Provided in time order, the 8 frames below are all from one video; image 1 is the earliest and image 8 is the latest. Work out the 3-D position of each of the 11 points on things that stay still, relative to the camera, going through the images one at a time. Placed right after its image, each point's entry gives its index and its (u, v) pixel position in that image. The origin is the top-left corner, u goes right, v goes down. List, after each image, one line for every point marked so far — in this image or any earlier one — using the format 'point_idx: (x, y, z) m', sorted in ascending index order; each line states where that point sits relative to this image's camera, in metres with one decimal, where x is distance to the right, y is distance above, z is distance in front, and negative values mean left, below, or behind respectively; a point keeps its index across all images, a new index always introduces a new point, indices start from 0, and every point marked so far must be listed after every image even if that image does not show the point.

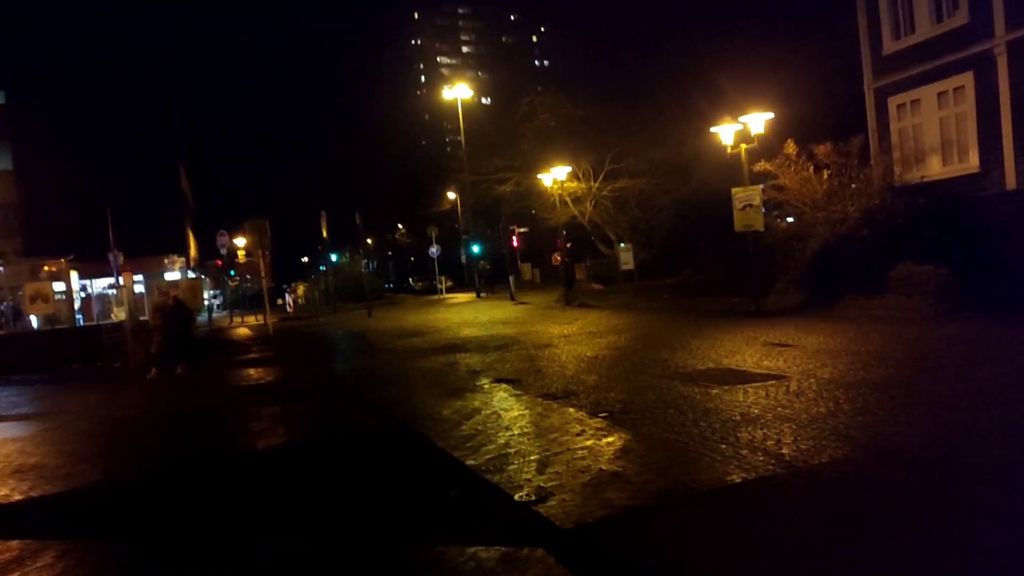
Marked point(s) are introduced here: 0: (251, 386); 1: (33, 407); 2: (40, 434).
0: (-5.9, -2.2, +18.0) m
1: (-10.9, -2.7, +18.6) m
2: (-8.1, -2.5, +13.8) m
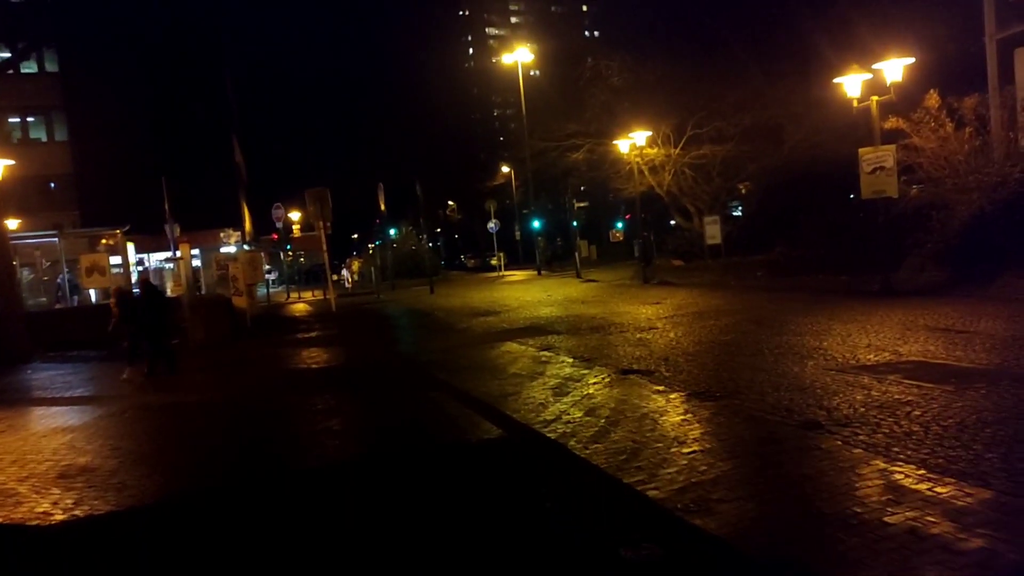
0: (-3.9, -1.7, +16.2) m
1: (-8.9, -2.1, +17.0) m
2: (-6.3, -2.1, +12.1) m
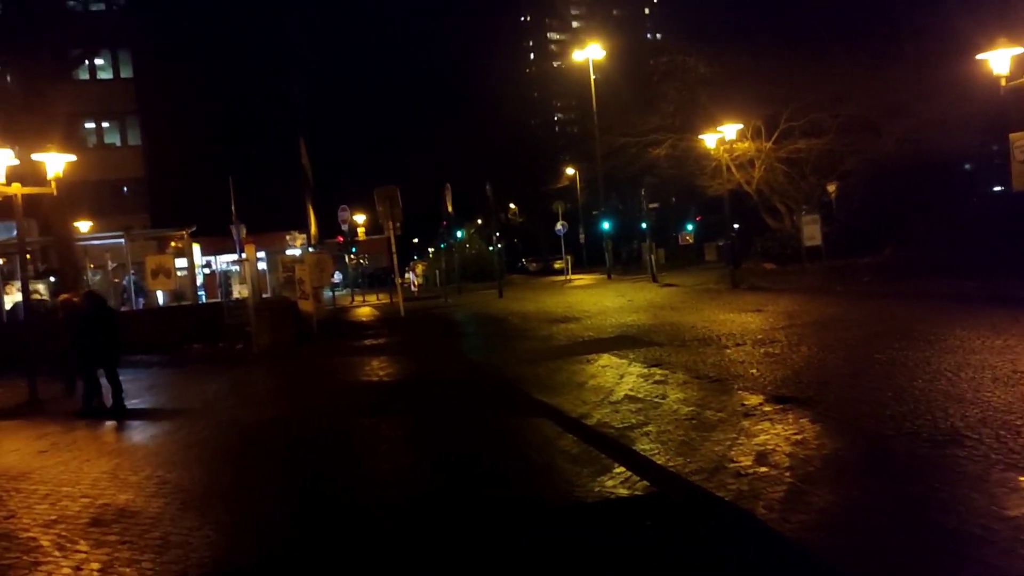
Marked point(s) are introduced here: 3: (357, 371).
0: (-2.1, -1.7, +14.5) m
1: (-7.1, -2.1, +15.7) m
2: (-4.9, -2.1, +10.5) m
3: (-3.3, -1.8, +16.9) m
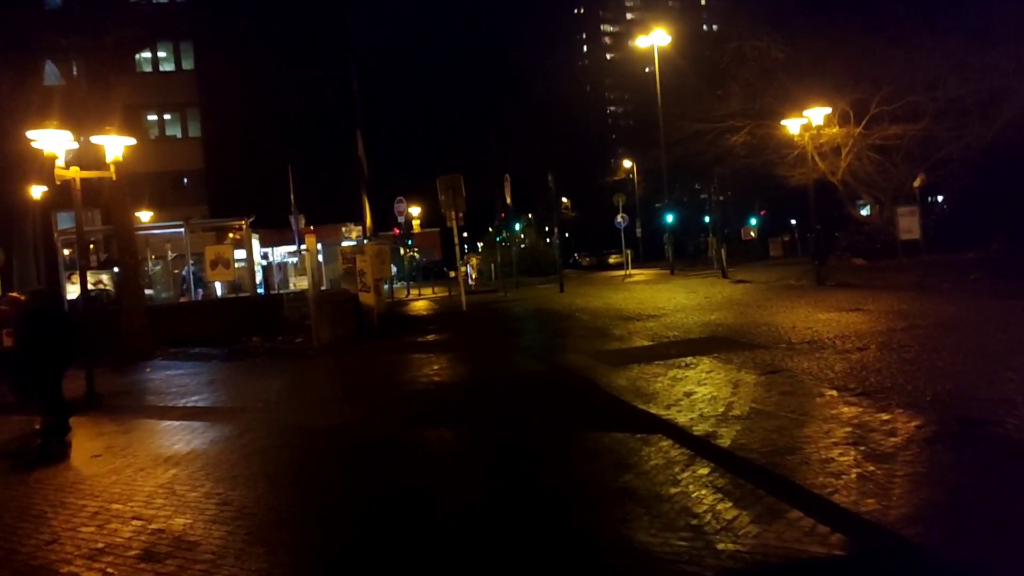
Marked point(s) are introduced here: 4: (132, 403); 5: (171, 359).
0: (-0.7, -1.6, +13.2) m
1: (-5.6, -2.0, +14.7) m
2: (-3.7, -2.0, +9.4) m
3: (-1.7, -1.6, +15.7) m
4: (-6.8, -2.1, +14.4) m
5: (-8.2, -1.7, +19.4) m
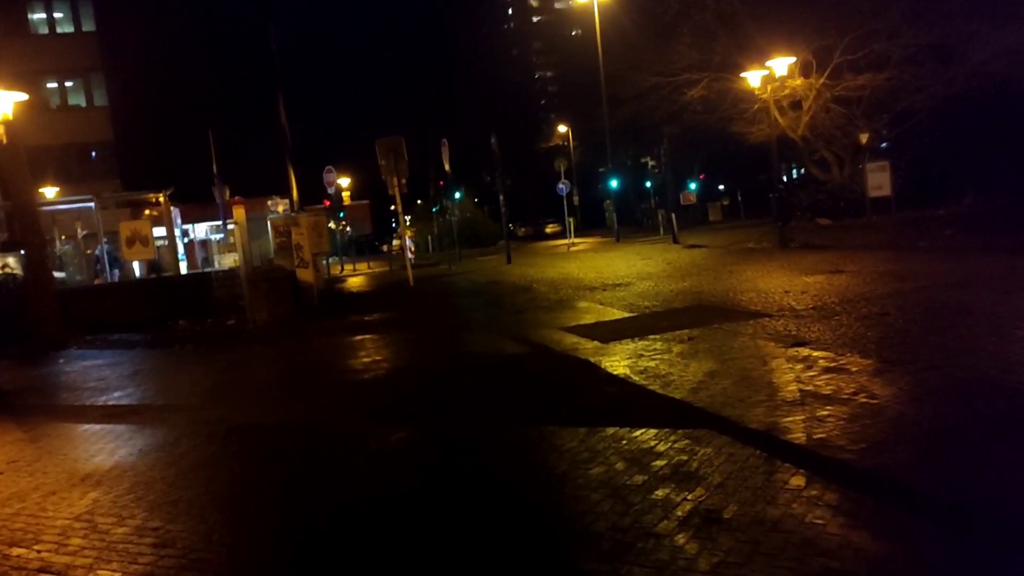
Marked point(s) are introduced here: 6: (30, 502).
0: (-1.0, -1.2, +11.5) m
1: (-6.0, -1.6, +12.6) m
2: (-3.7, -1.8, +7.5) m
3: (-2.3, -1.1, +13.9) m
4: (-7.2, -1.8, +12.2) m
5: (-9.0, -1.3, +17.1) m
6: (-4.2, -1.9, +6.9) m
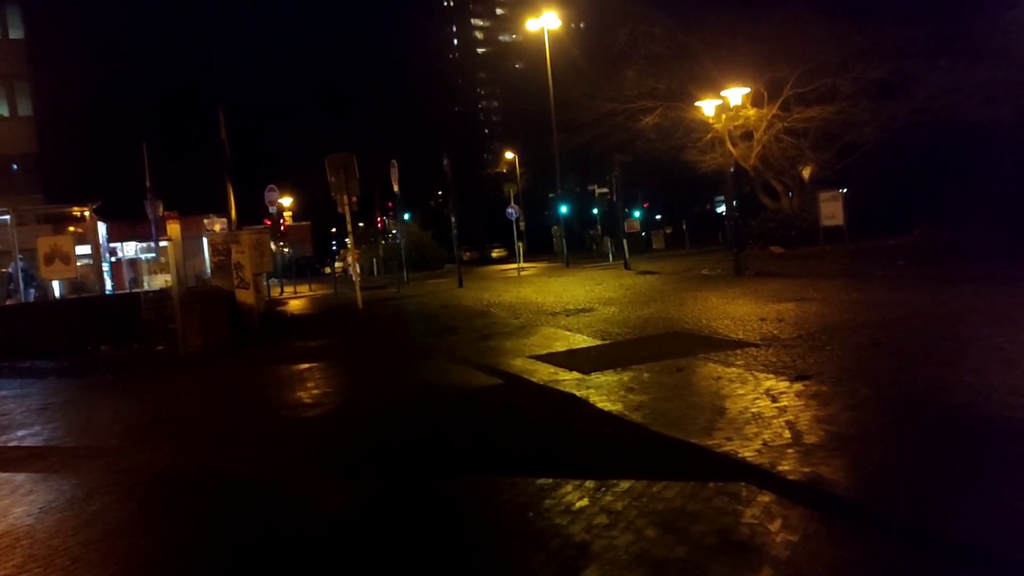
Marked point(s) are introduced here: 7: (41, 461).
0: (-1.4, -1.5, +10.3) m
1: (-6.4, -1.9, +11.0) m
2: (-3.7, -1.9, +6.1) m
3: (-2.8, -1.5, +12.5) m
4: (-7.6, -2.0, +10.4) m
5: (-9.8, -1.7, +15.2) m
6: (-4.3, -2.0, +5.4) m
7: (-5.2, -1.9, +8.8) m
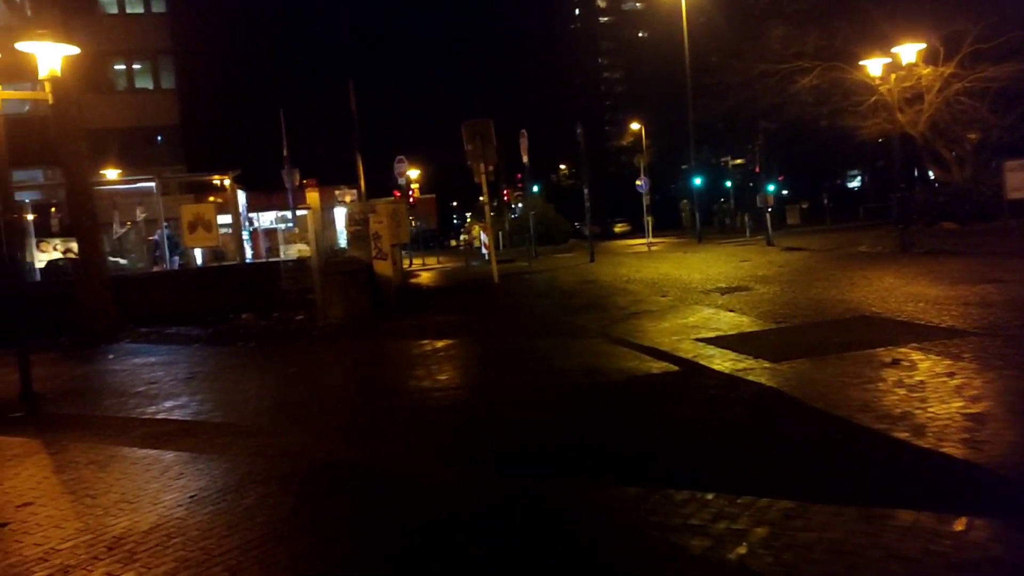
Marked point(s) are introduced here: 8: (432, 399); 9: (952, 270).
0: (+0.6, -1.2, +9.3) m
1: (-4.3, -1.5, +10.7) m
2: (-2.3, -1.7, +5.5) m
3: (-0.5, -1.1, +11.7) m
4: (-5.5, -1.6, +10.3) m
5: (-7.0, -1.0, +15.3) m
6: (-2.9, -1.8, +4.9) m
7: (-3.4, -1.6, +8.3) m
8: (-0.9, -1.3, +9.4) m
9: (+9.7, +0.4, +17.6) m
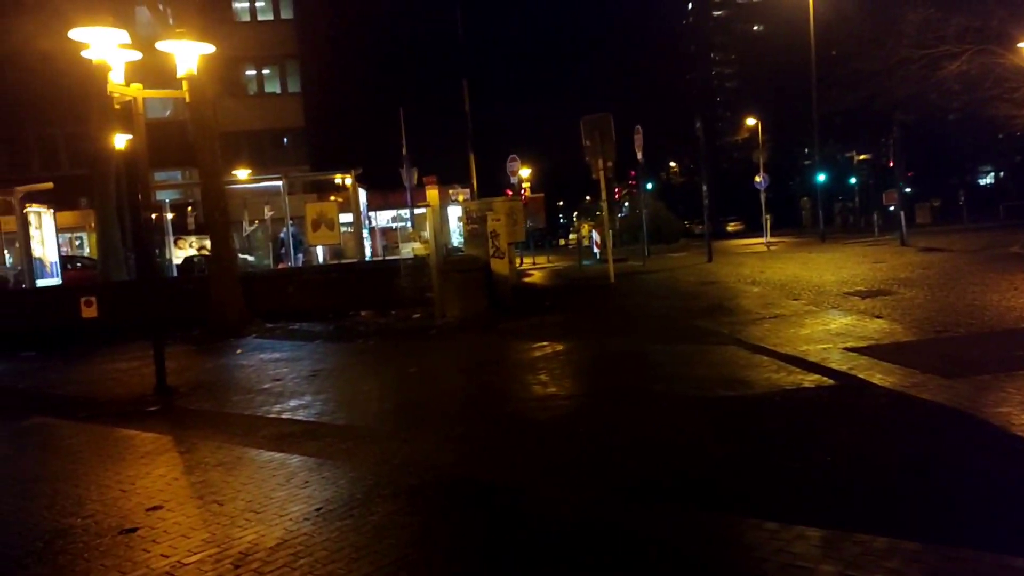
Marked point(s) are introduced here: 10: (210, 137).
0: (+2.0, -1.2, +8.5) m
1: (-2.6, -1.5, +10.5) m
2: (-1.4, -1.7, +5.1) m
3: (+1.3, -1.1, +11.1) m
4: (-3.9, -1.6, +10.3) m
5: (-4.7, -1.0, +15.5) m
6: (-2.0, -1.8, +4.6) m
7: (-2.0, -1.5, +8.1) m
8: (+0.6, -1.3, +8.9) m
9: (+12.2, +0.2, +15.5) m
10: (-6.0, +3.1, +16.0) m
